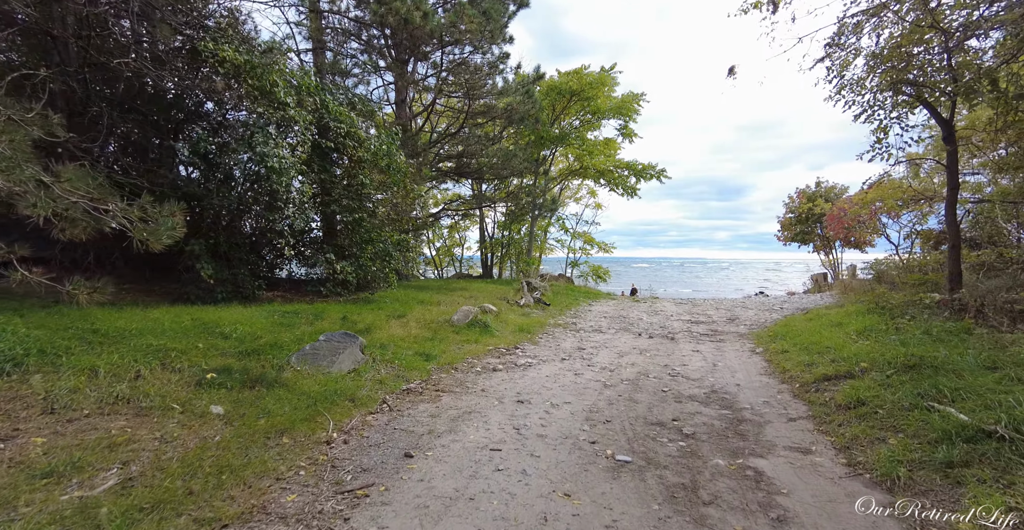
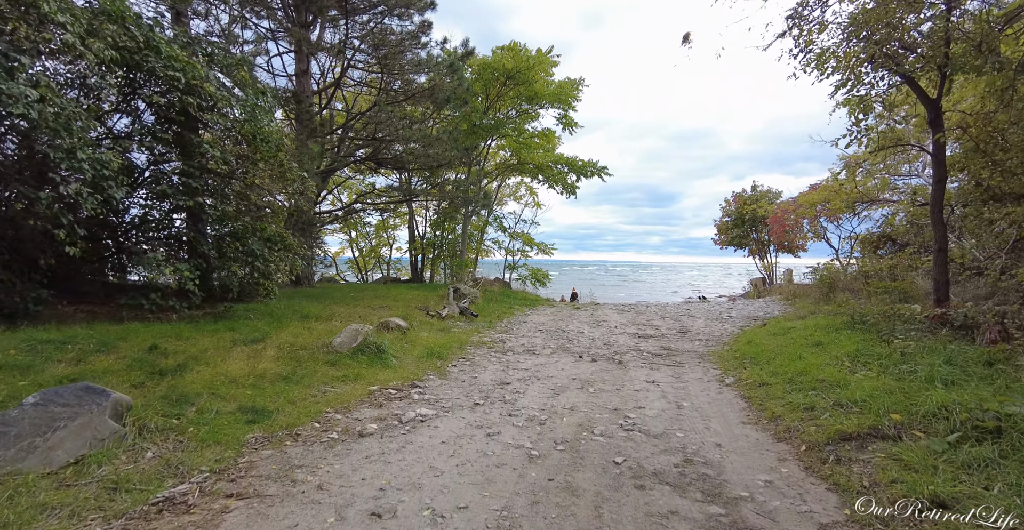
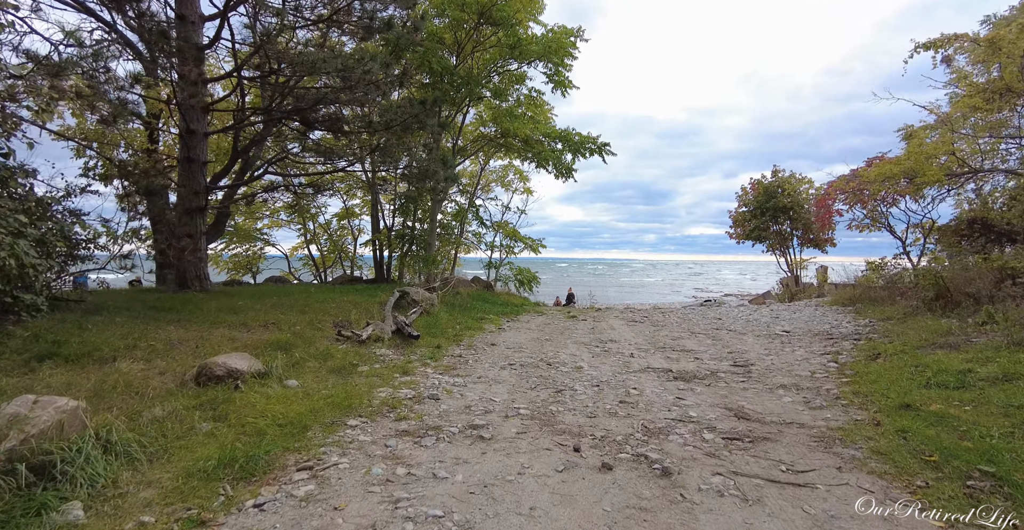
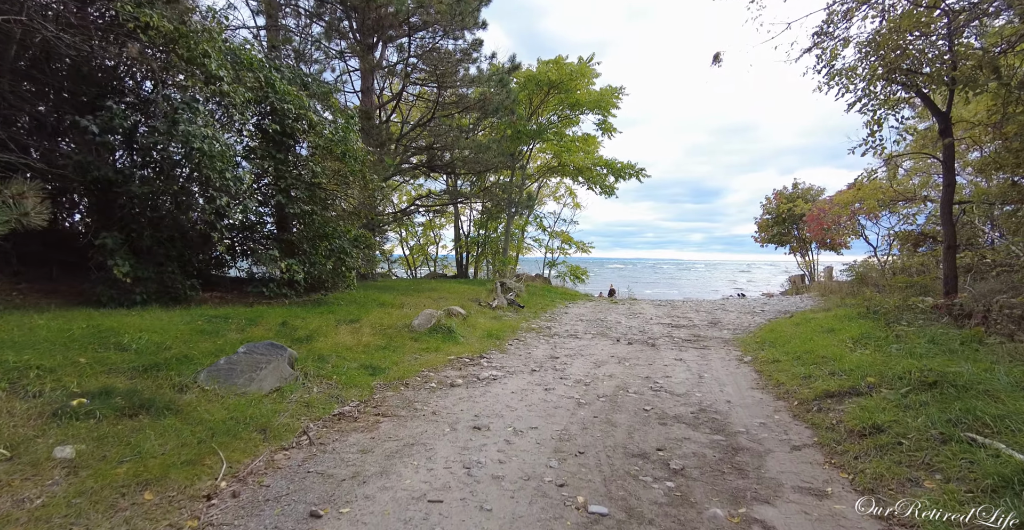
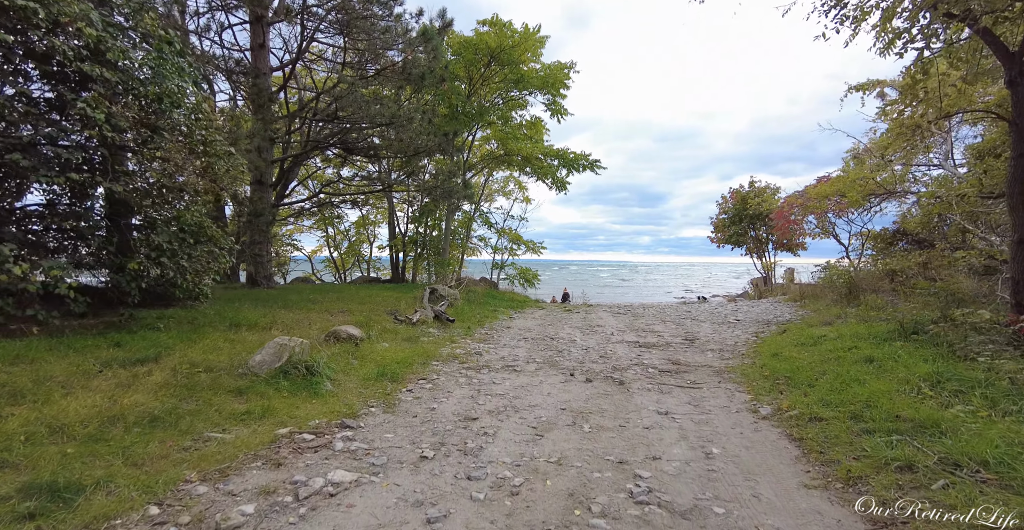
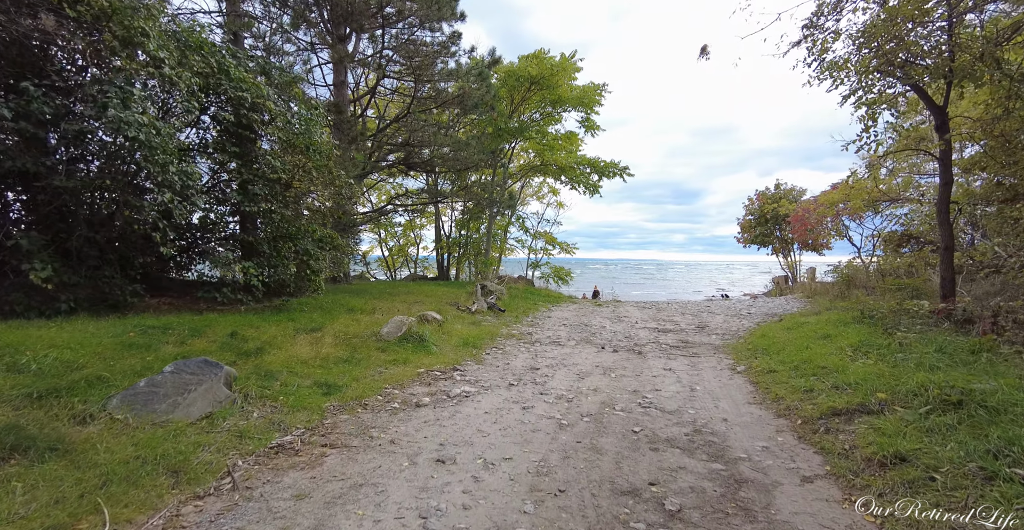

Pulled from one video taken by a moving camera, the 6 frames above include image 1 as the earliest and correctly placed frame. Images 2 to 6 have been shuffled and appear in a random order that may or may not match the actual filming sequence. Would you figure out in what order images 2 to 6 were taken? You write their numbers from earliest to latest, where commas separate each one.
4, 6, 2, 5, 3
